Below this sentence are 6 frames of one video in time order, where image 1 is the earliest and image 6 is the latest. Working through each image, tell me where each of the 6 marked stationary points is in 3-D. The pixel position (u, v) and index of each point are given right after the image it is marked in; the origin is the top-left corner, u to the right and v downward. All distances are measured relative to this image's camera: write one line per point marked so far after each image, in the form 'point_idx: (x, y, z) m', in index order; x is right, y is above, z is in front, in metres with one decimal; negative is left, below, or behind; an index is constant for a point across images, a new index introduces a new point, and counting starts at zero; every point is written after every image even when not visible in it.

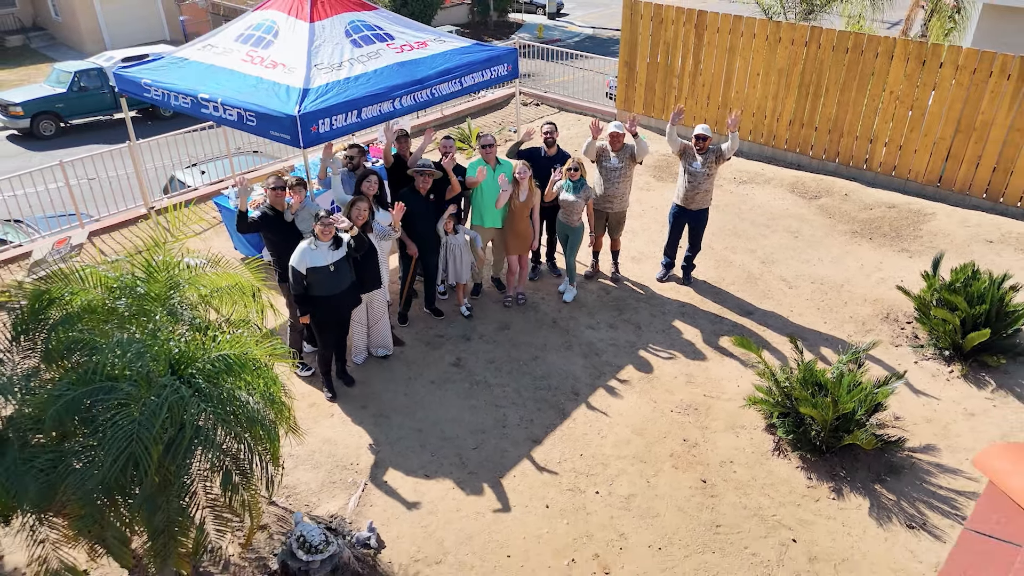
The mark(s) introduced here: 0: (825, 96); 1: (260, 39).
0: (+2.5, +1.5, +10.5) m
1: (-1.4, +1.4, +7.4) m
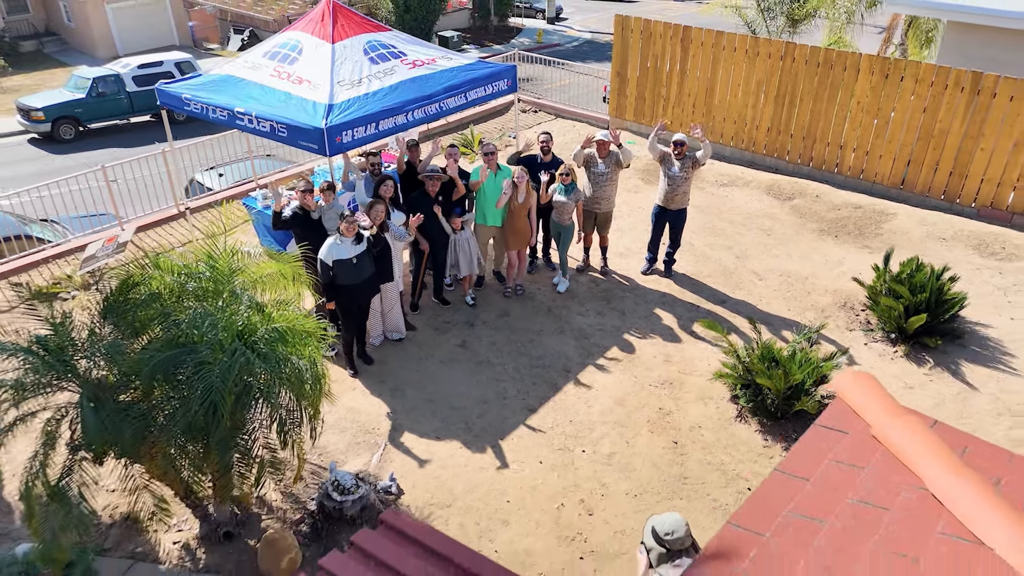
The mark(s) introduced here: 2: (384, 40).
0: (+2.5, +1.6, +11.4) m
1: (-1.4, +1.5, +8.4) m
2: (-0.8, +1.7, +8.8) m
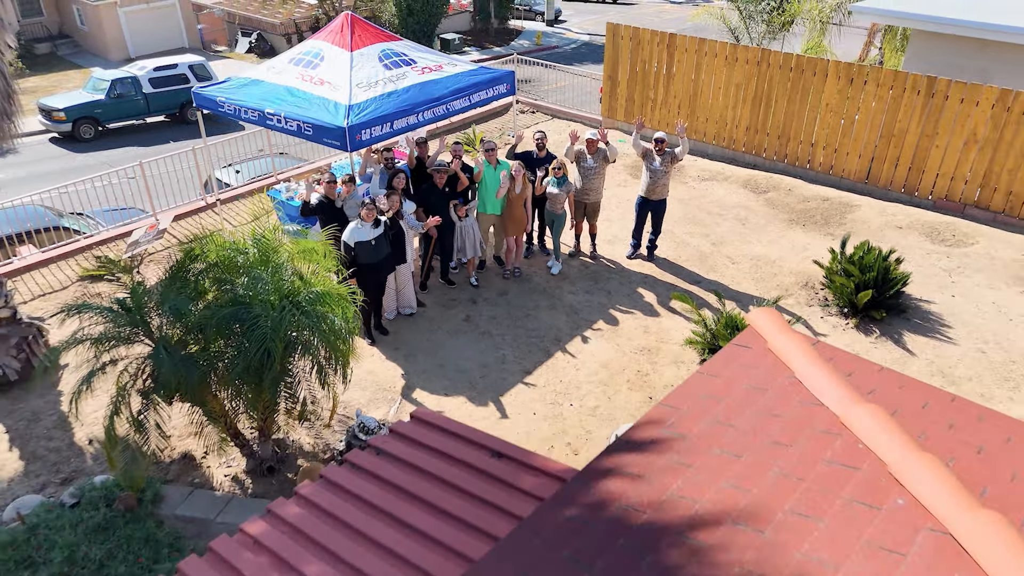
0: (+2.5, +1.7, +12.4) m
1: (-1.4, +1.6, +9.4) m
2: (-0.9, +1.8, +9.8) m
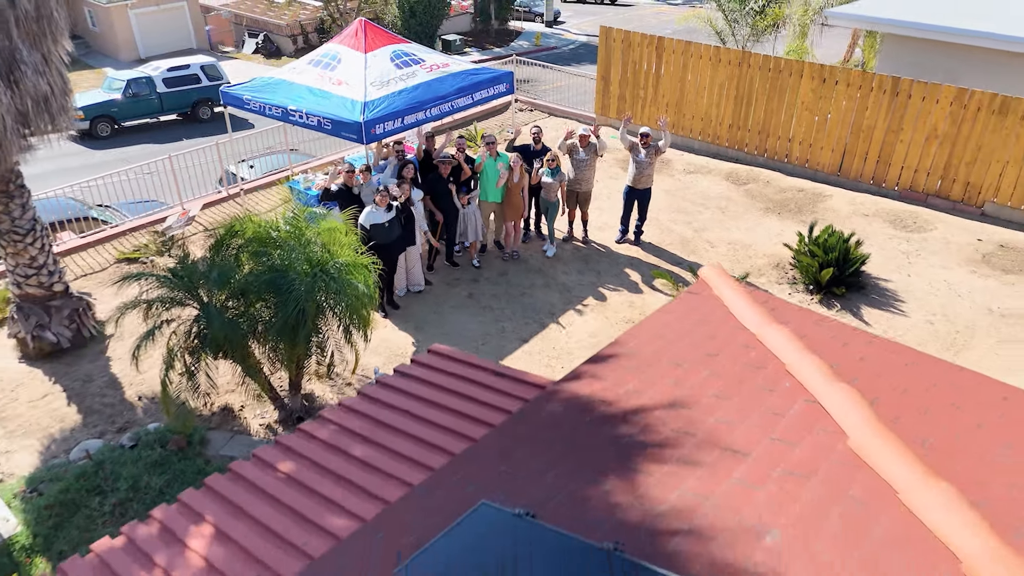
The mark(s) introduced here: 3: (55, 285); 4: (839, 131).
0: (+2.5, +1.9, +13.4) m
1: (-1.5, +1.8, +10.3) m
2: (-0.9, +1.9, +10.7) m
3: (-3.0, 0.0, +8.6) m
4: (+3.1, +1.5, +12.5) m
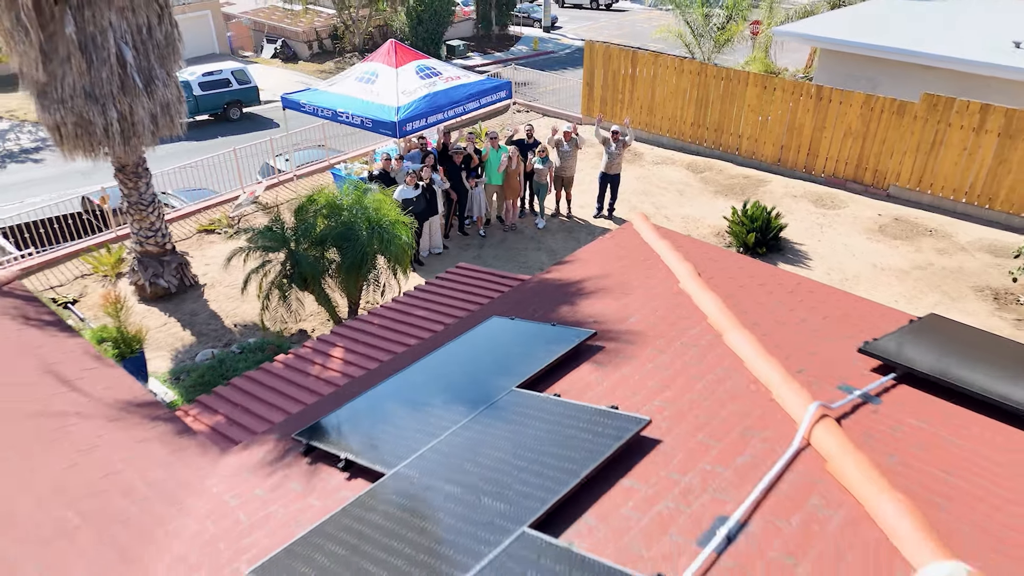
0: (+2.5, +2.2, +16.2) m
1: (-1.5, +2.1, +13.2) m
2: (-0.9, +2.3, +13.5) m
3: (-3.0, +0.4, +11.4) m
4: (+3.1, +1.9, +15.3) m
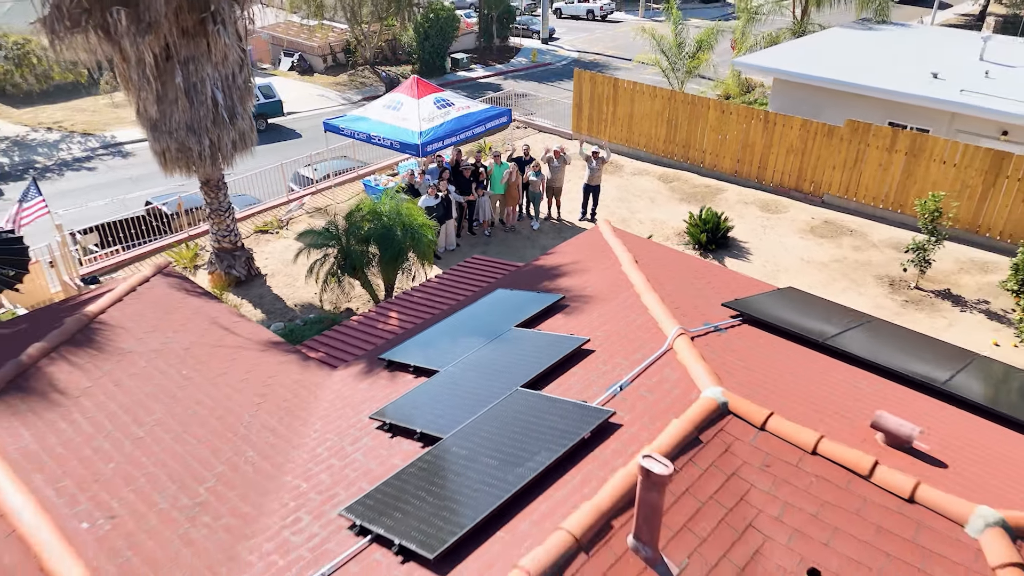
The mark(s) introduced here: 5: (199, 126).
0: (+2.5, +2.4, +19.2) m
1: (-1.5, +2.3, +16.2) m
2: (-0.9, +2.4, +16.5) m
3: (-3.0, +0.5, +14.4) m
4: (+3.1, +2.0, +18.3) m
5: (-3.0, +1.6, +12.7) m
